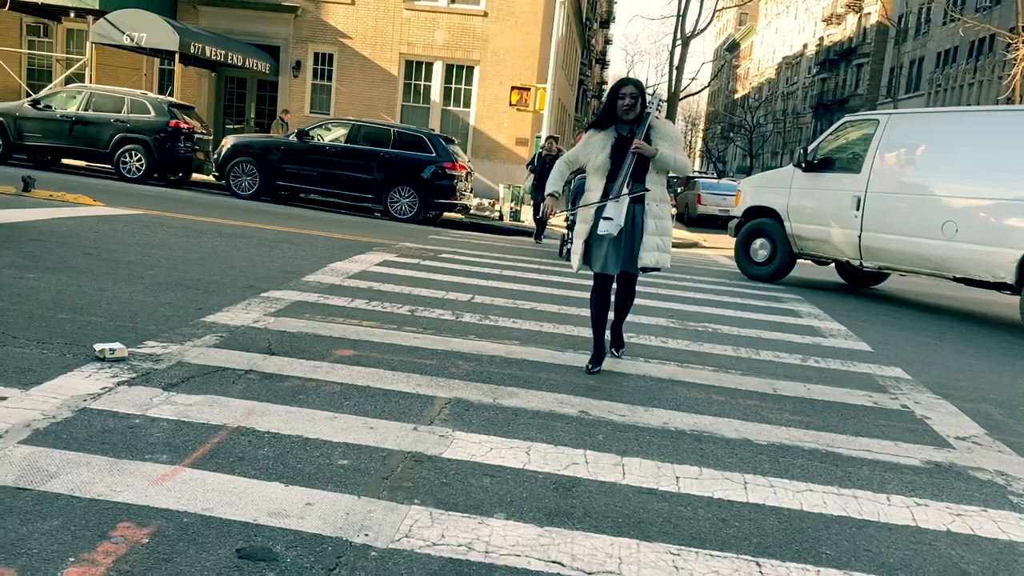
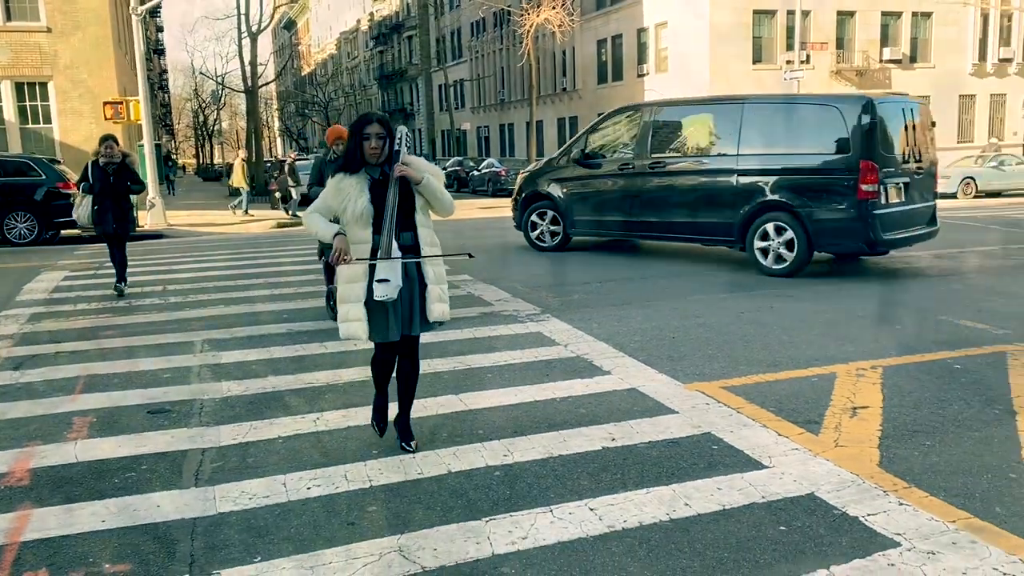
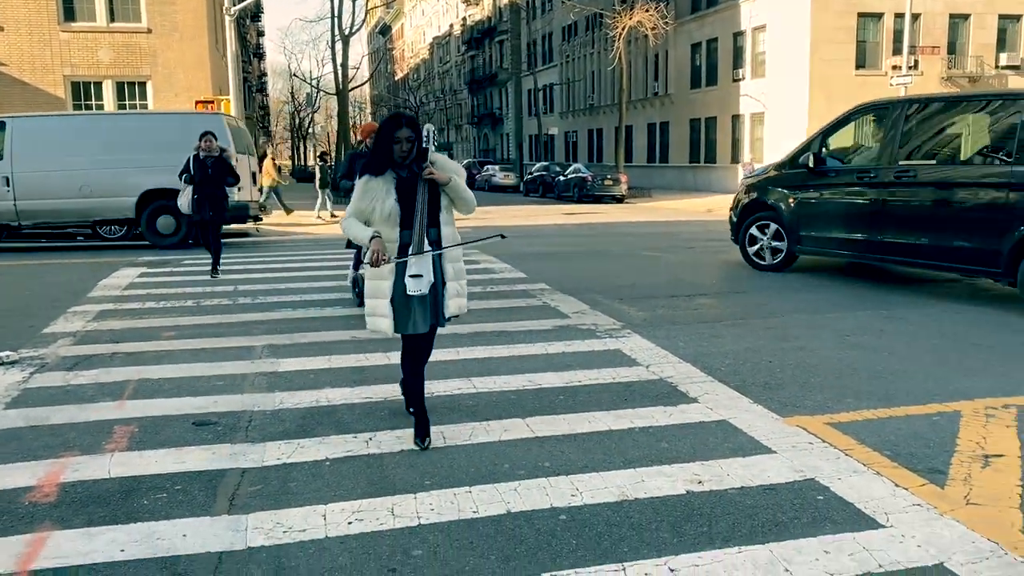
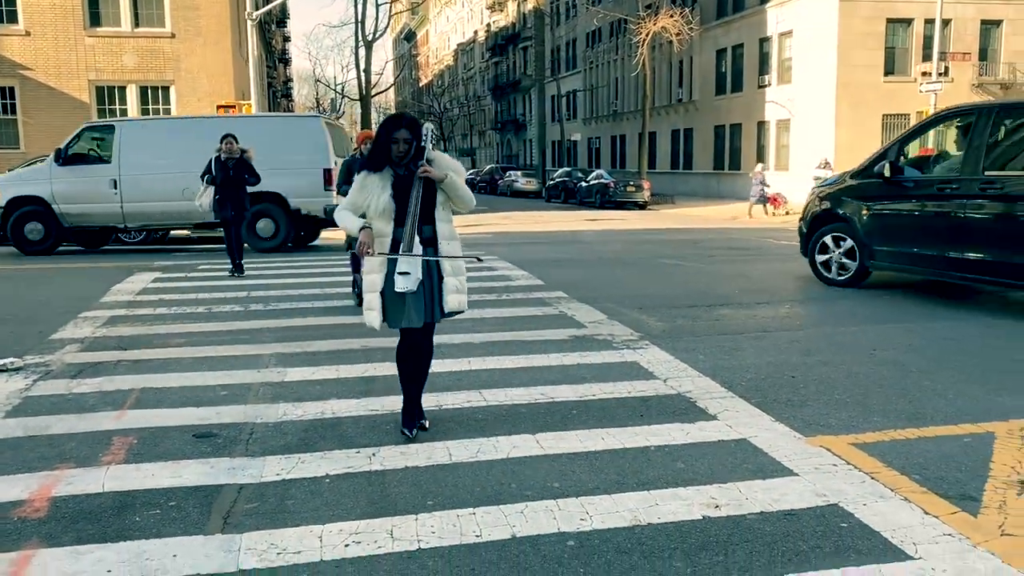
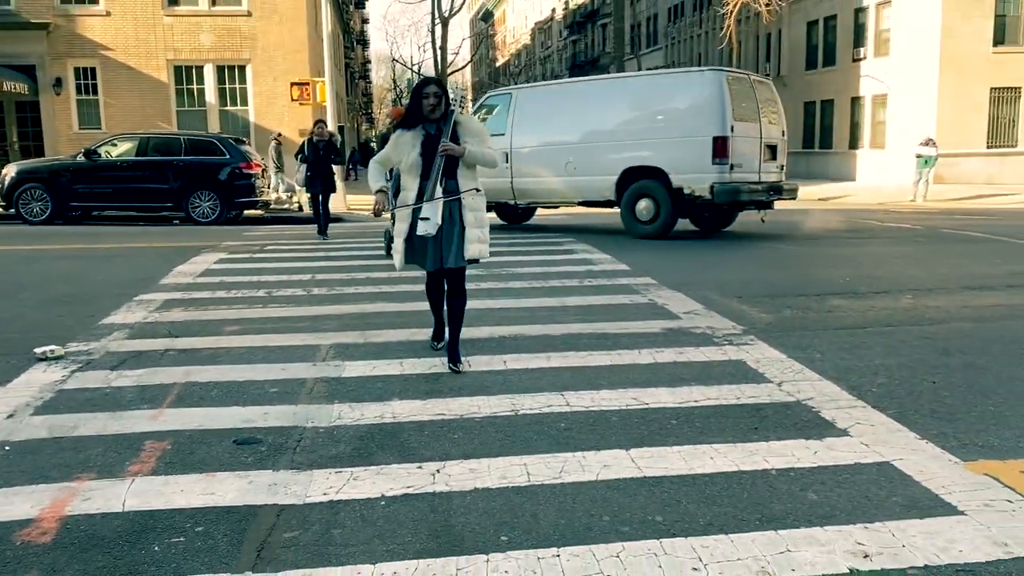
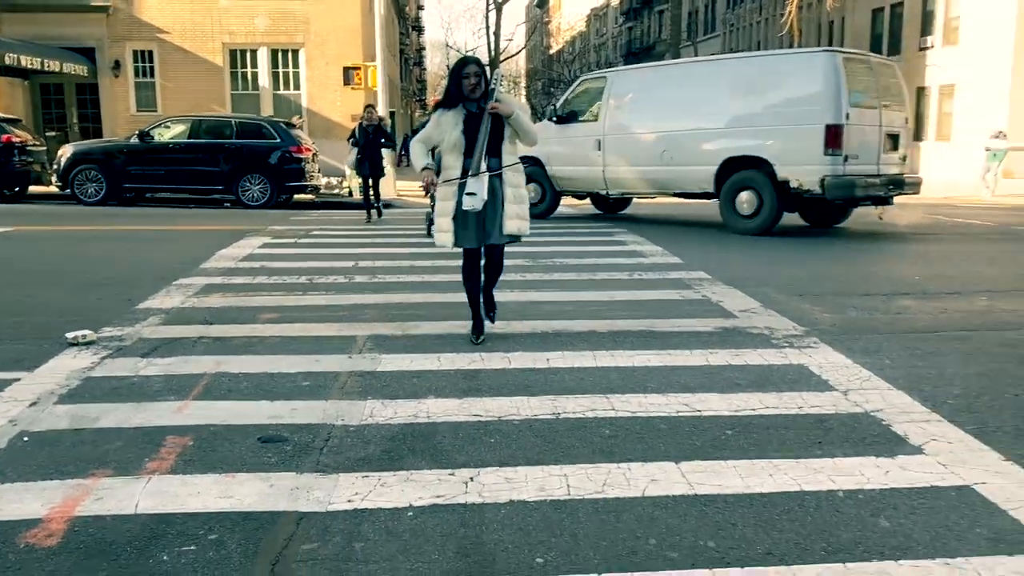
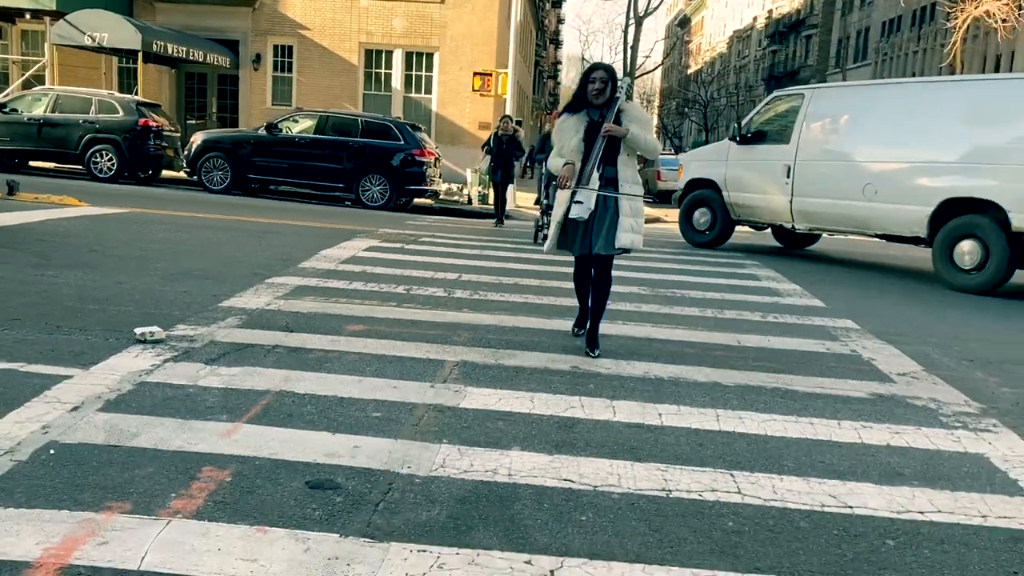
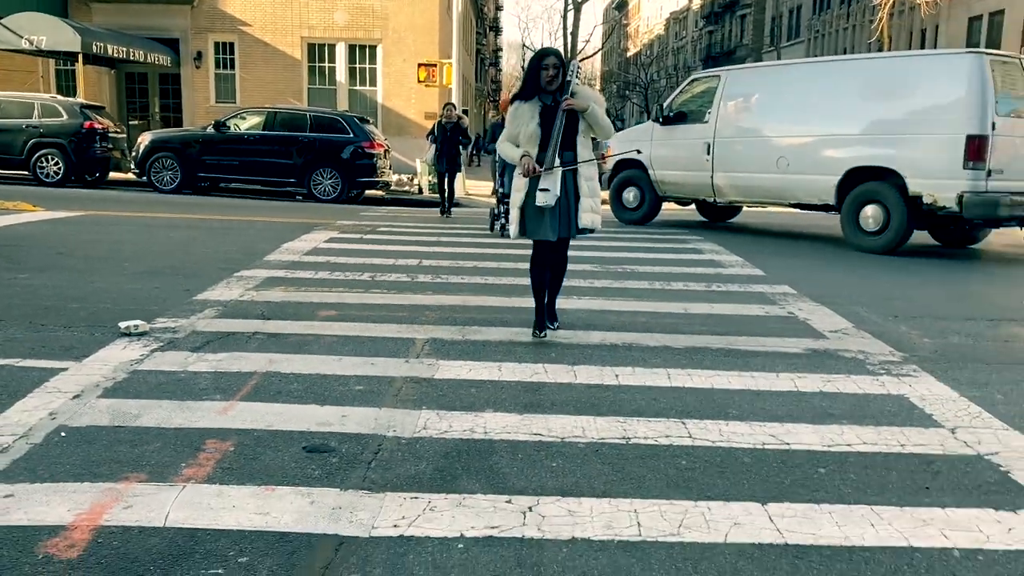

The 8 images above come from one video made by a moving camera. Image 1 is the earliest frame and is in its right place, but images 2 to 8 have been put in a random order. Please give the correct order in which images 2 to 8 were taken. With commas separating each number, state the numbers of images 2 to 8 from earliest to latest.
7, 8, 6, 5, 4, 3, 2
